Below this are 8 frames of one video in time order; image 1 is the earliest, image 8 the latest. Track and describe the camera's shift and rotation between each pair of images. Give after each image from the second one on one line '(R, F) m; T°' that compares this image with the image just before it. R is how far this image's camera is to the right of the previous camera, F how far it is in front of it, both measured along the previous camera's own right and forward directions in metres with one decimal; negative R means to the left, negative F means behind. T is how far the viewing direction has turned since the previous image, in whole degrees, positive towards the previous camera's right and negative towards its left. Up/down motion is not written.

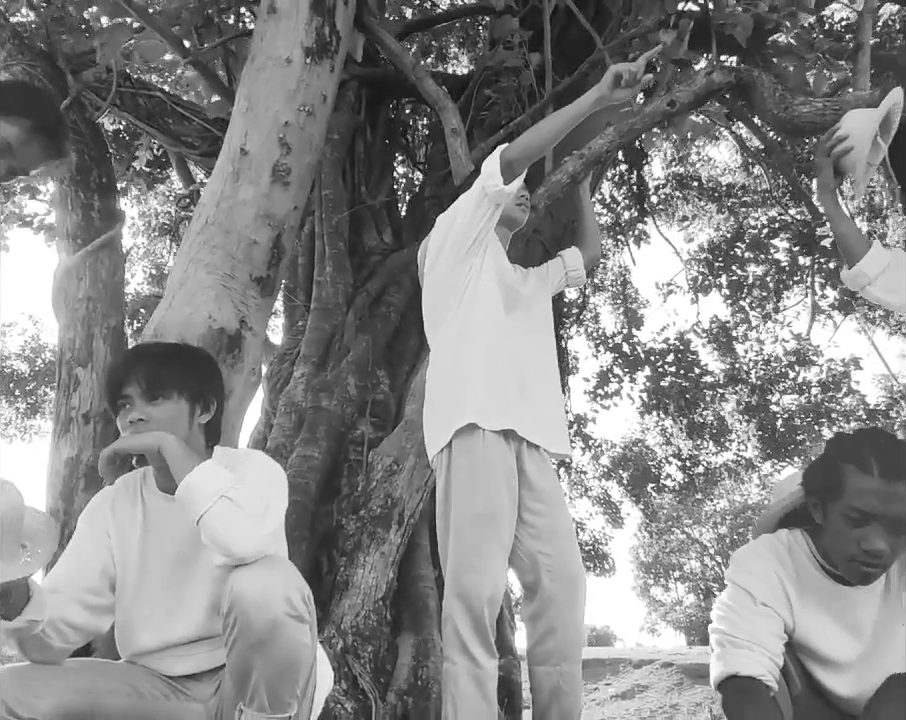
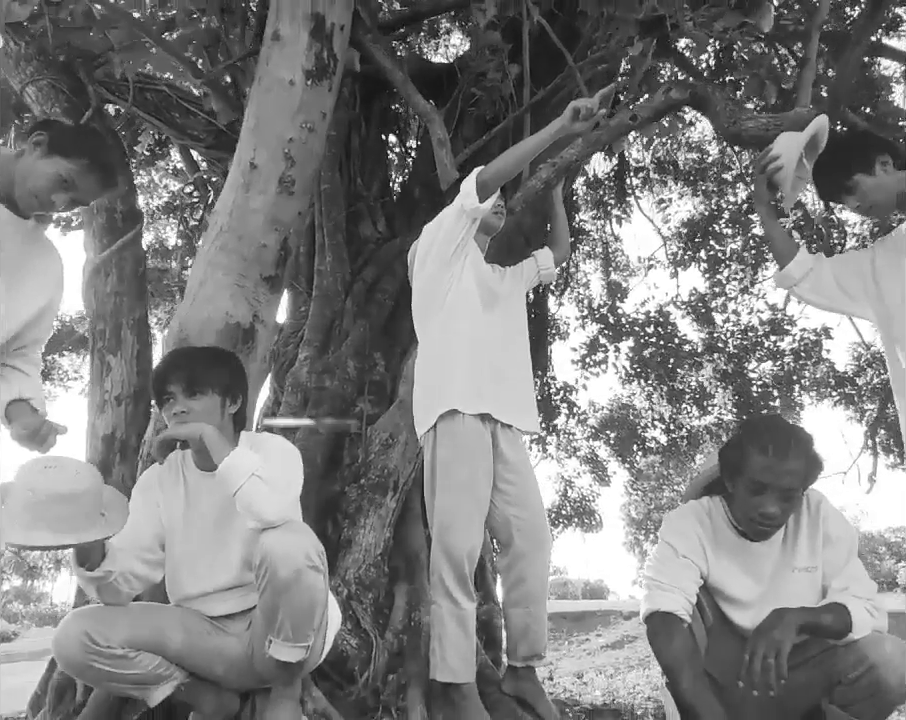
(0.0, -0.5) m; 0°
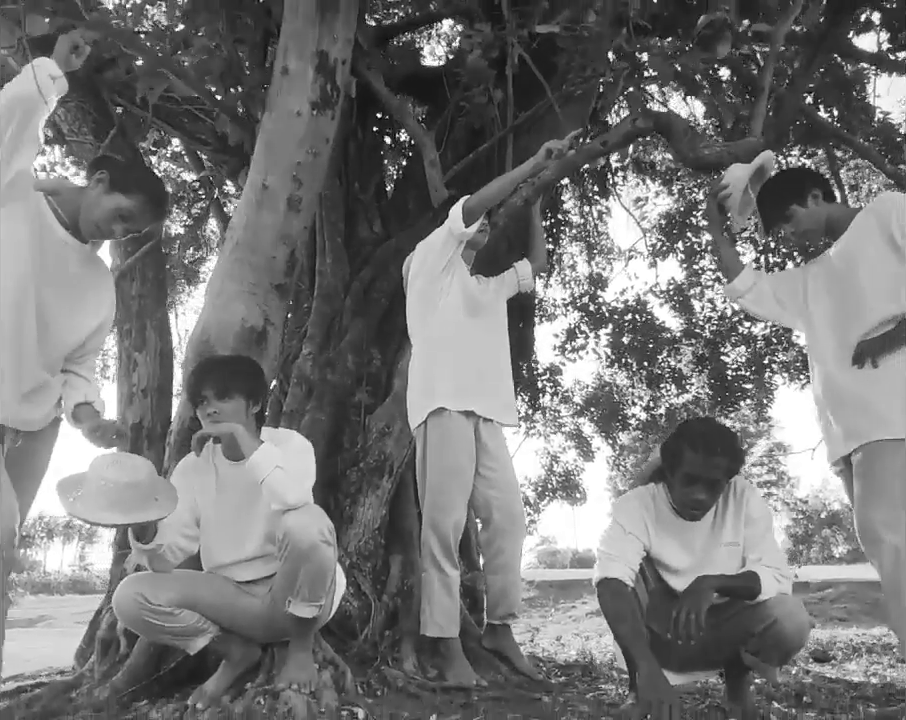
(0.0, -0.6) m; +1°
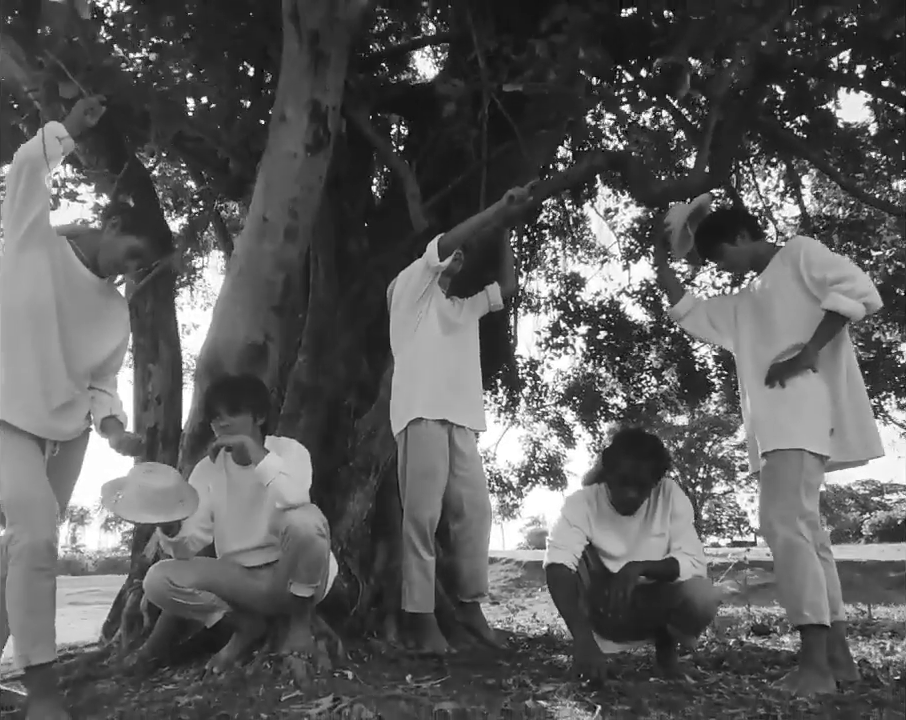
(+0.1, -0.6) m; +1°
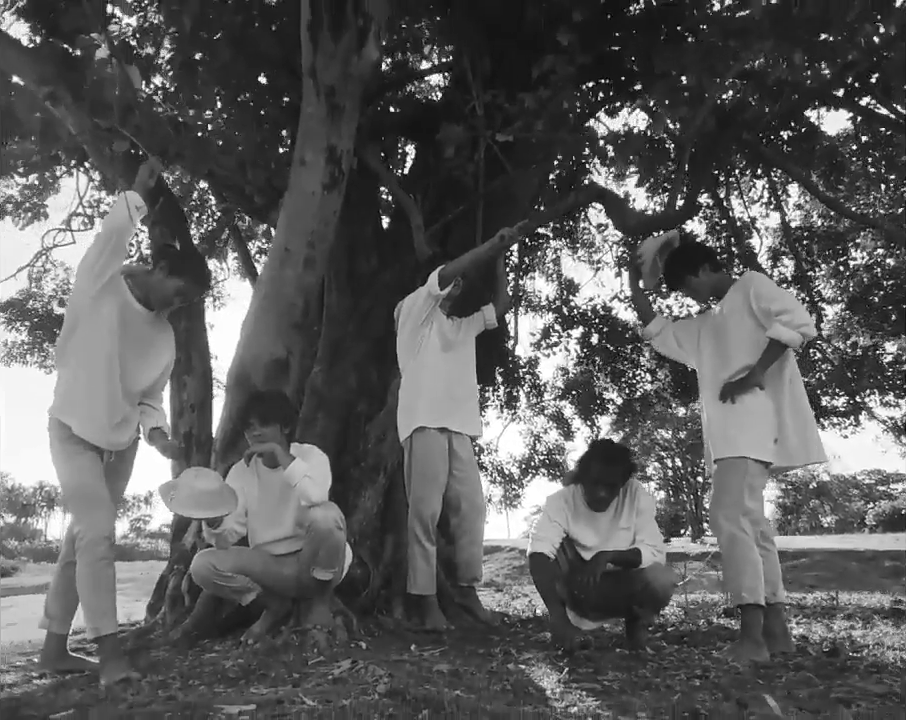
(0.0, -0.7) m; 0°
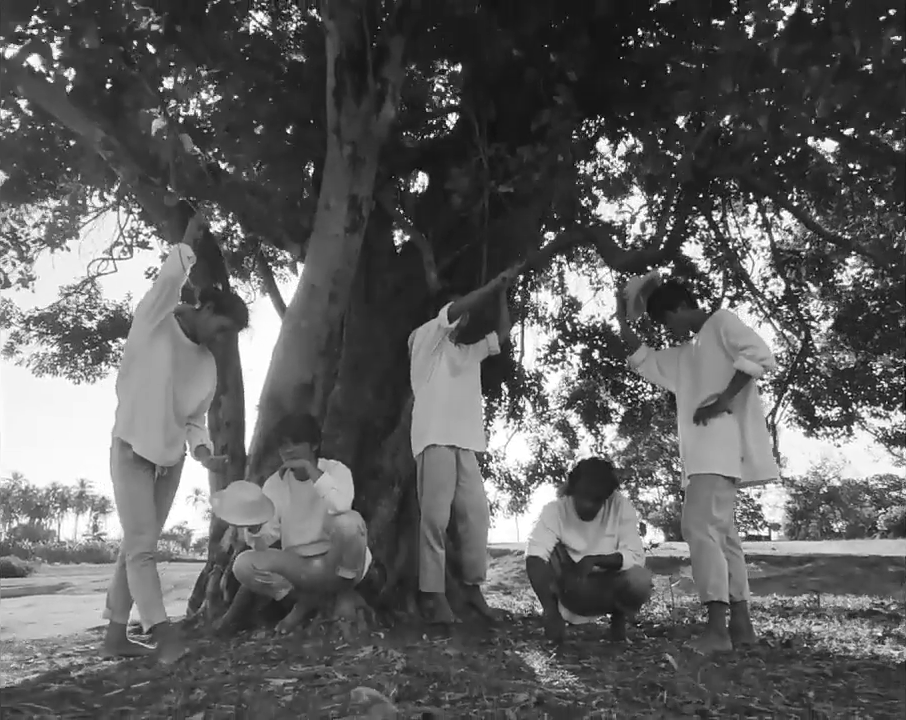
(0.0, -0.7) m; -1°
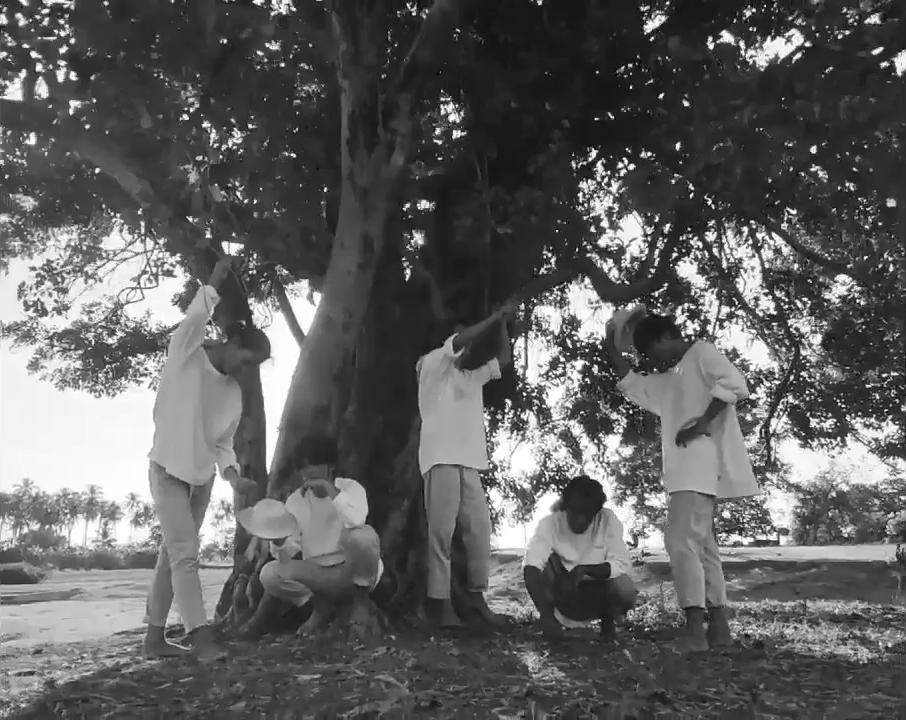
(0.0, -0.6) m; 0°
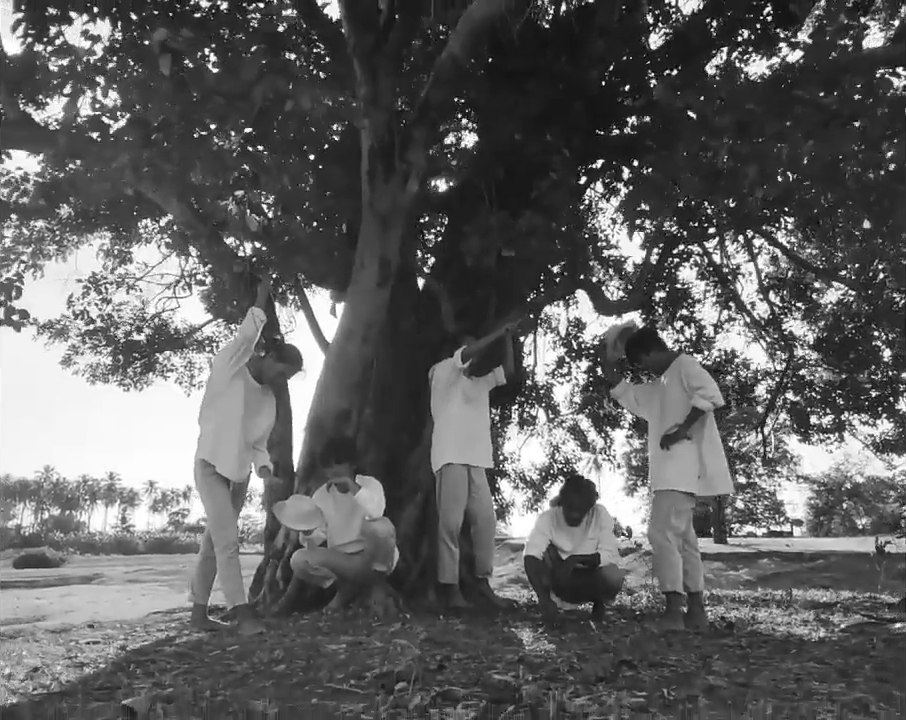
(0.0, -0.8) m; -1°
